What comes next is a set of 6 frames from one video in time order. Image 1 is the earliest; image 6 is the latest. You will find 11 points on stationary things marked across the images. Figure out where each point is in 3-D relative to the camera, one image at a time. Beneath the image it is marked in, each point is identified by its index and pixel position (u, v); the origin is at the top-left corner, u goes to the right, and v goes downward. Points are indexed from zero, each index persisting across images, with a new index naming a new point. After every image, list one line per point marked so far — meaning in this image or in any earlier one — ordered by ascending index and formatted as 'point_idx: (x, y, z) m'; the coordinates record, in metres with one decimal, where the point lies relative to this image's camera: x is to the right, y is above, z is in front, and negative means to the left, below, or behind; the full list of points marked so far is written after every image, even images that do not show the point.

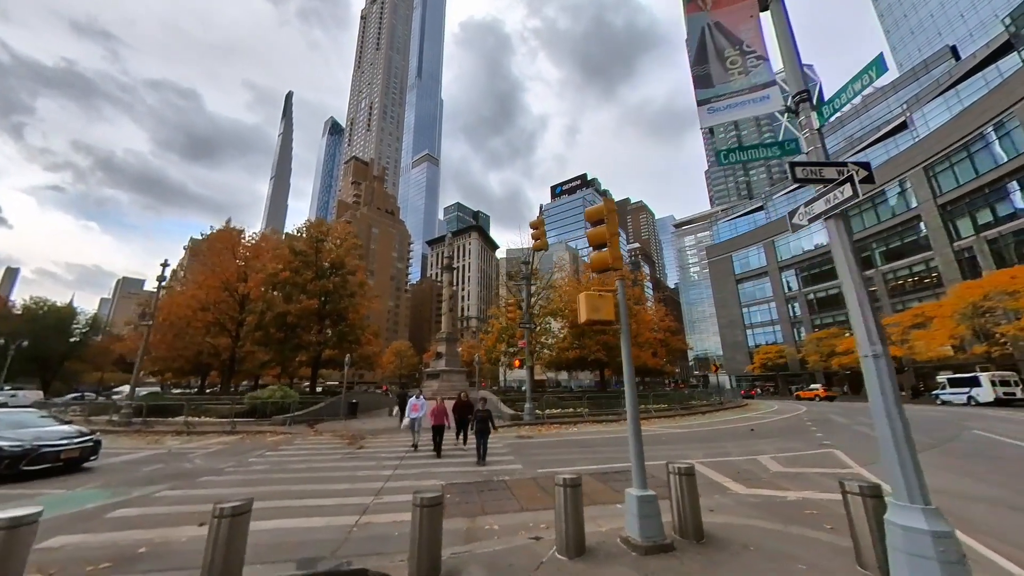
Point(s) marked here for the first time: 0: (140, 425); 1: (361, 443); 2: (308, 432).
0: (-17.4, -6.6, +16.9) m
1: (-5.4, -5.6, +13.0) m
2: (-8.7, -6.2, +15.5) m
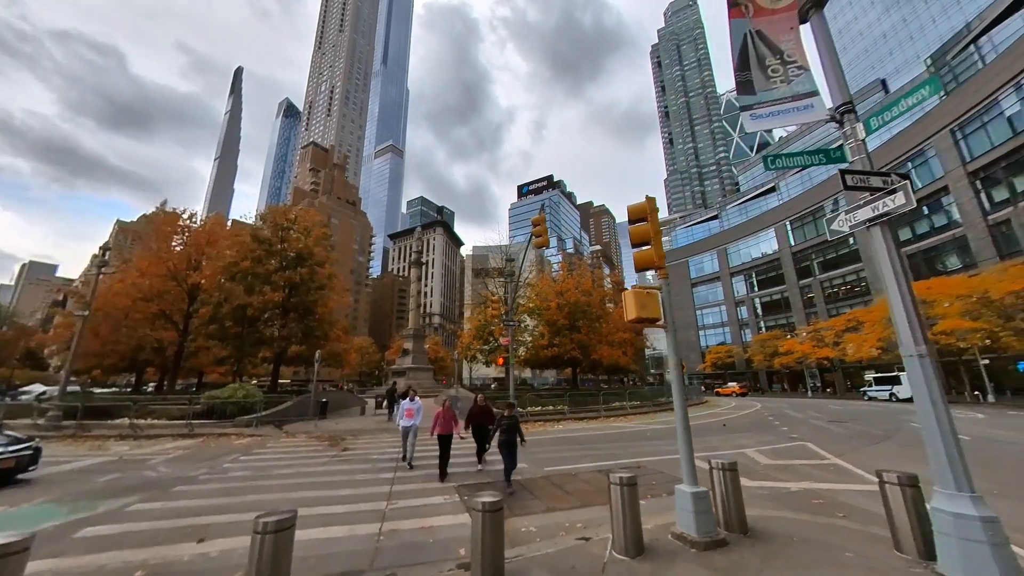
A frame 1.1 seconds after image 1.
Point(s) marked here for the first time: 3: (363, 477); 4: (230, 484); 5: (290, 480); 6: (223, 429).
0: (-18.1, -6.0, +14.9) m
1: (-5.7, -5.4, +12.3) m
2: (-9.3, -5.9, +14.4) m
3: (-3.4, -4.3, +8.2) m
4: (-6.1, -4.3, +7.9) m
5: (-5.0, -4.3, +8.1) m
6: (-12.1, -6.0, +15.2) m
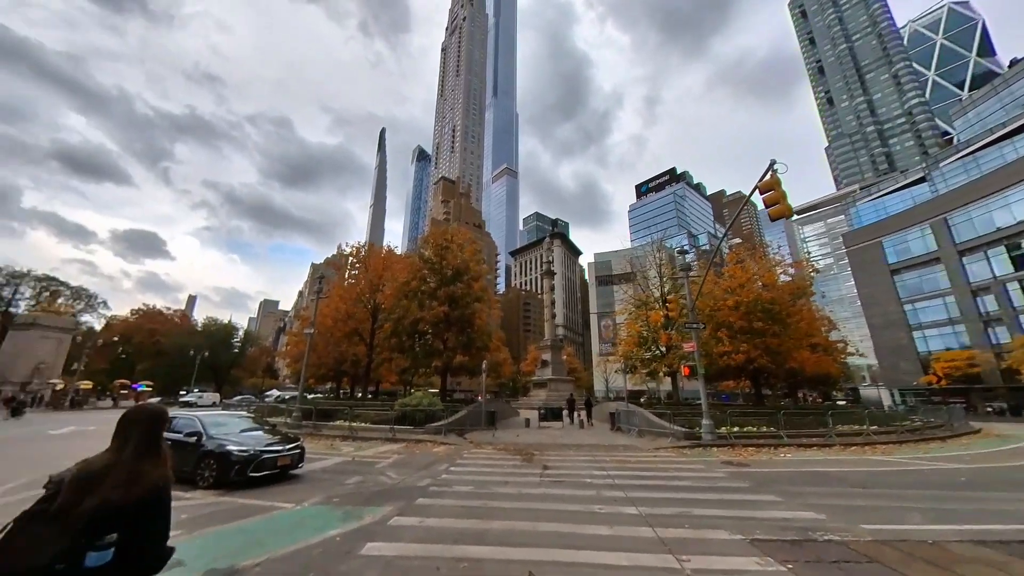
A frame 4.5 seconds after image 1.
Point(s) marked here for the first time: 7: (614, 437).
0: (-9.9, -7.1, +17.8) m
1: (+0.9, -5.5, +11.4) m
2: (-1.8, -6.3, +14.6) m
3: (+1.7, -4.2, +6.9) m
4: (-1.0, -4.3, +7.4) m
5: (+0.1, -4.3, +7.3) m
6: (-4.2, -6.7, +16.2) m
7: (+4.9, -7.1, +16.9) m
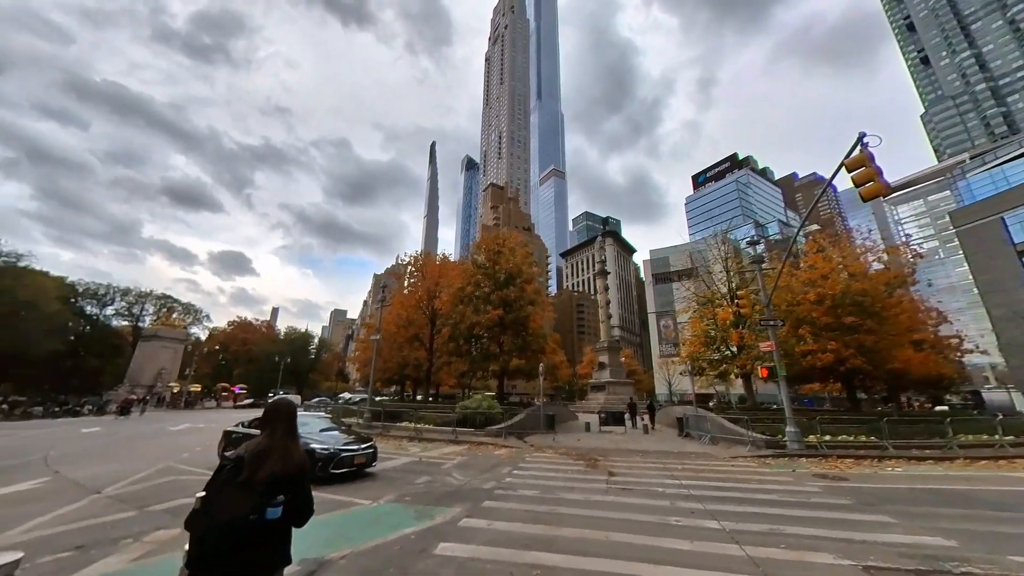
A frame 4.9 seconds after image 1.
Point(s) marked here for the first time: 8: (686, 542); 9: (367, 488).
0: (-6.9, -7.5, +18.9) m
1: (+2.9, -5.5, +11.0) m
2: (+0.7, -6.4, +14.5) m
3: (+2.9, -4.1, +6.4) m
4: (+0.4, -4.4, +7.4) m
5: (+1.4, -4.3, +7.1) m
6: (-1.5, -6.9, +16.5) m
7: (+7.6, -6.9, +15.9) m
8: (+2.6, -3.8, +5.3) m
9: (-3.4, -4.8, +8.5) m
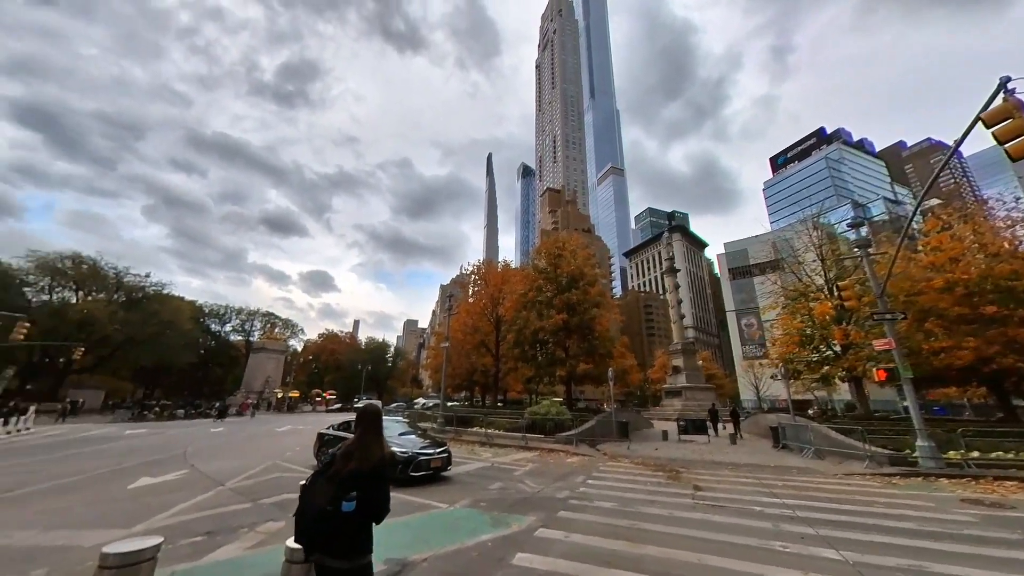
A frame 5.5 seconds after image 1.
0: (-3.1, -8.0, +19.5) m
1: (+5.0, -5.4, +10.1) m
2: (+3.5, -6.5, +13.9) m
3: (+4.2, -4.0, +5.6) m
4: (+1.9, -4.4, +7.0) m
5: (+2.8, -4.3, +6.5) m
6: (+1.7, -7.1, +16.3) m
7: (+10.6, -6.6, +14.1) m
8: (+3.7, -3.7, +4.6) m
9: (-1.7, -5.0, +8.7) m
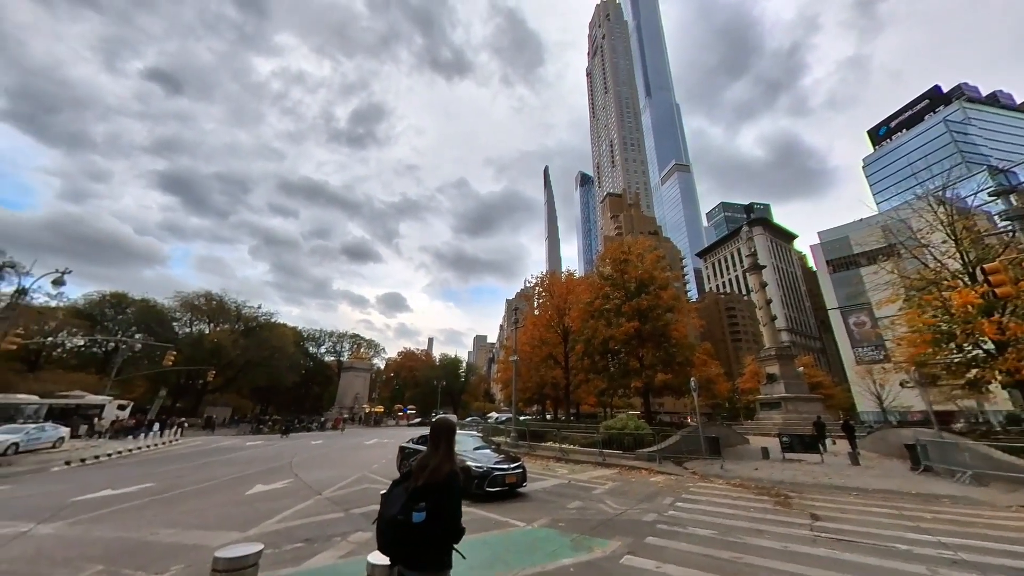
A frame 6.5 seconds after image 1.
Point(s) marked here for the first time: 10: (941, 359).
0: (+0.9, -8.7, +19.2) m
1: (+7.0, -5.3, +8.7) m
2: (+6.3, -6.6, +12.6) m
3: (+5.4, -3.8, +4.4) m
4: (+3.3, -4.4, +6.2) m
5: (+4.2, -4.2, +5.5) m
6: (+5.0, -7.3, +15.2) m
7: (+13.3, -6.2, +11.5) m
8: (+4.6, -3.5, +3.5) m
9: (+0.2, -5.3, +8.5) m
10: (+20.9, -3.4, +17.6) m
